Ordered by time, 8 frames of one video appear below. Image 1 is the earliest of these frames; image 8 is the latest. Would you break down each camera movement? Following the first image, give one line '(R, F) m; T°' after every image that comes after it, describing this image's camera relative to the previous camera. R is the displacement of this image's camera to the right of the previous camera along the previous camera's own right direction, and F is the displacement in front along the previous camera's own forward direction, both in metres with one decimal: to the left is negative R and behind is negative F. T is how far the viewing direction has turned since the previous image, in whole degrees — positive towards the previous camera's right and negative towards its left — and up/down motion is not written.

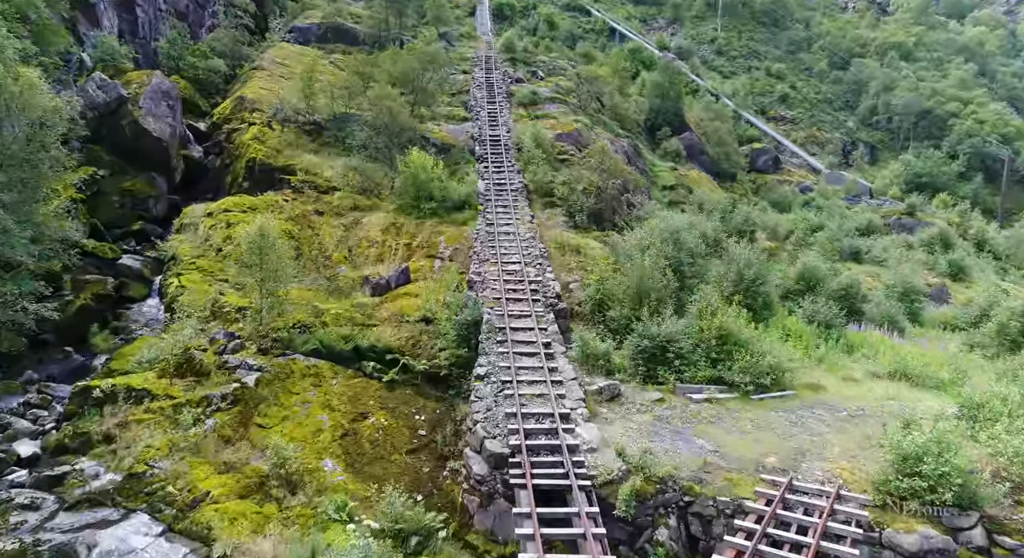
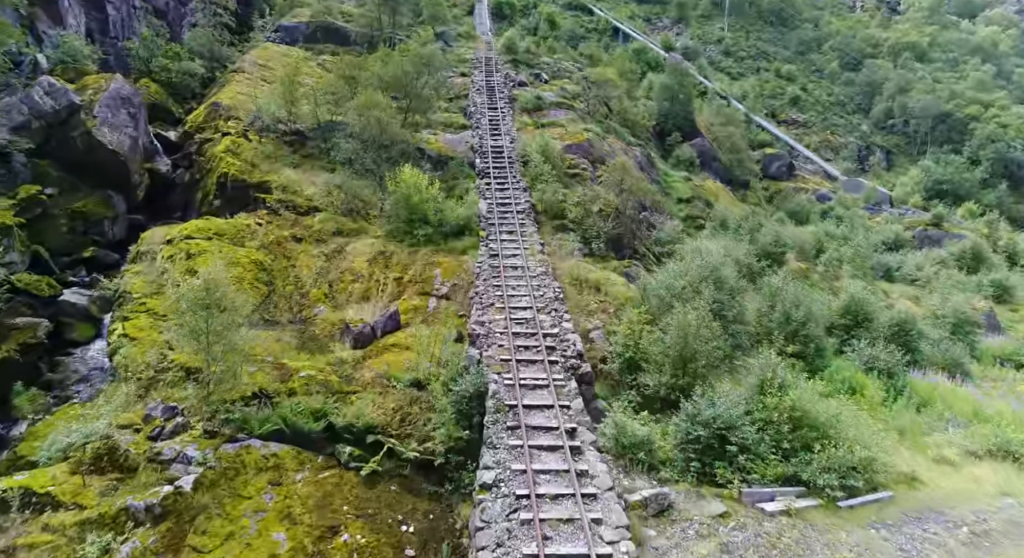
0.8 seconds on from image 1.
(-0.3, +3.6) m; 0°
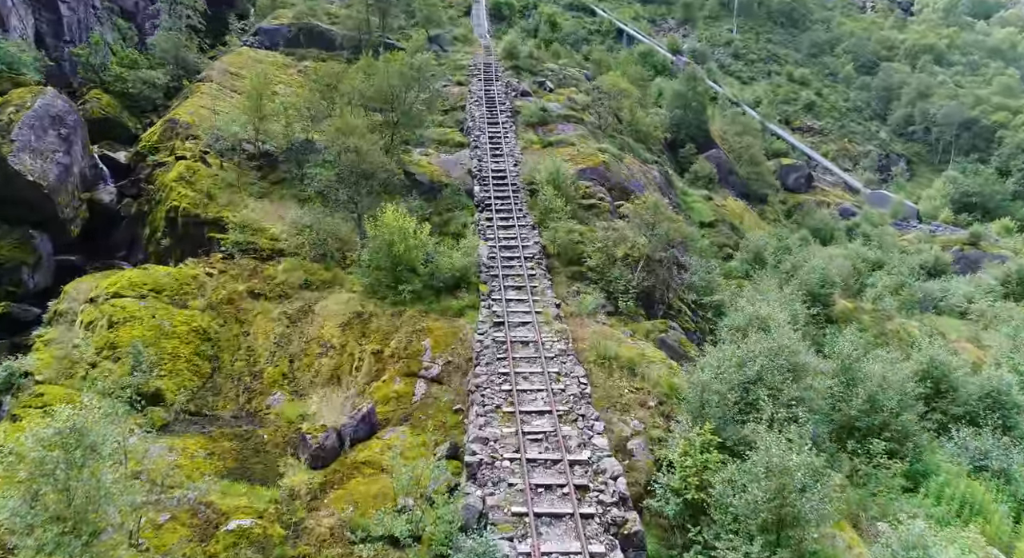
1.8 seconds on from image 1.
(-0.3, +4.5) m; 0°
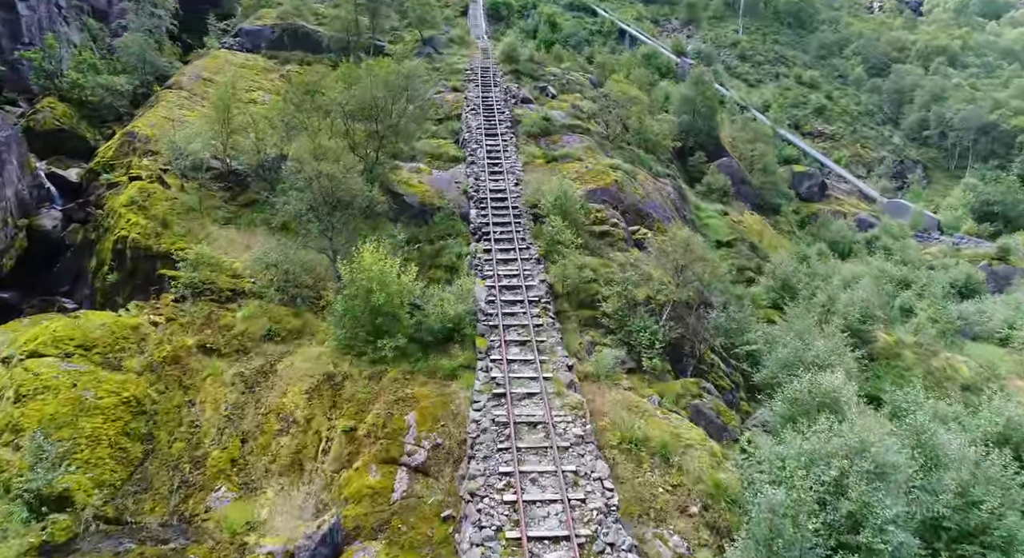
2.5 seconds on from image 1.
(-0.1, +3.2) m; 0°
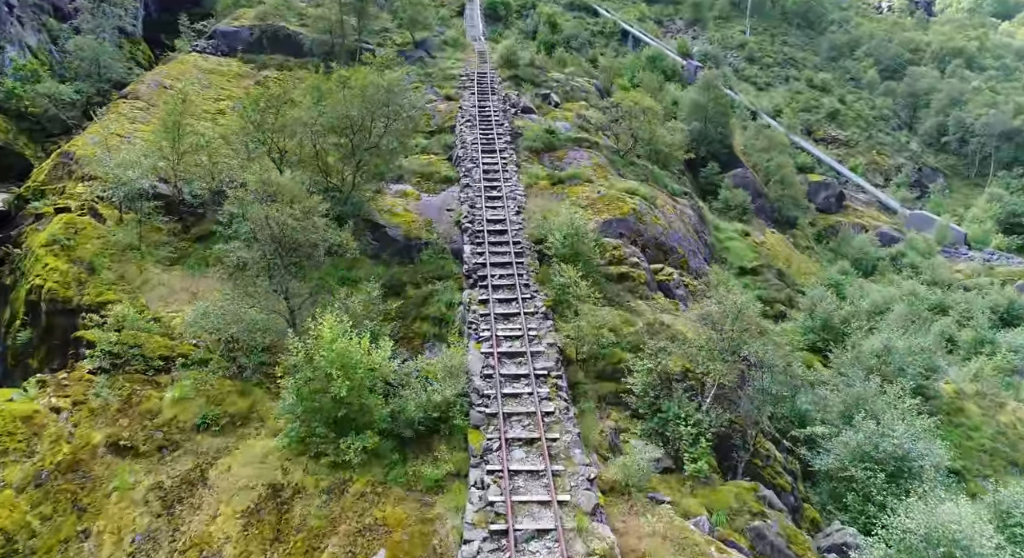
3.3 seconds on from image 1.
(-0.1, +3.7) m; 0°
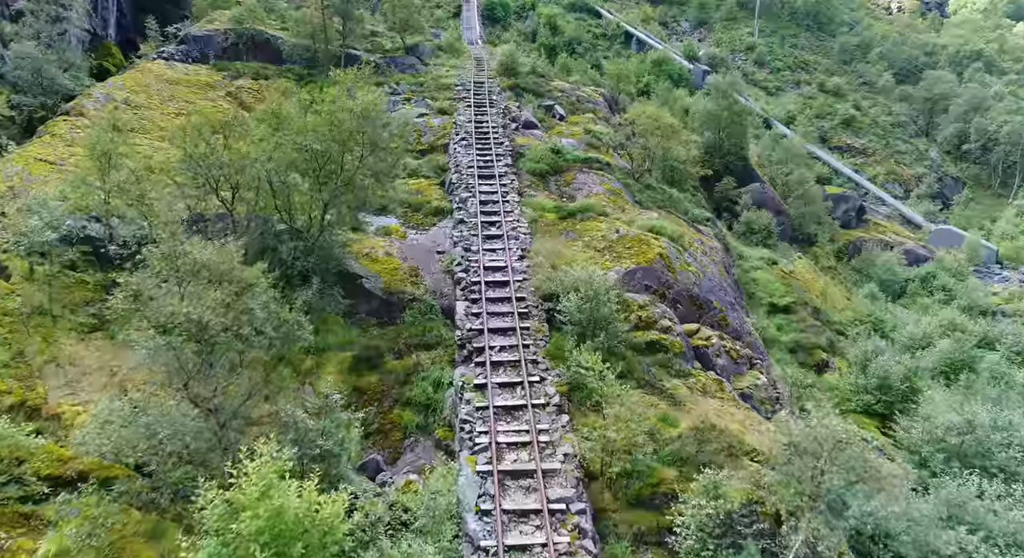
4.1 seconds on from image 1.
(-0.1, +3.7) m; 0°
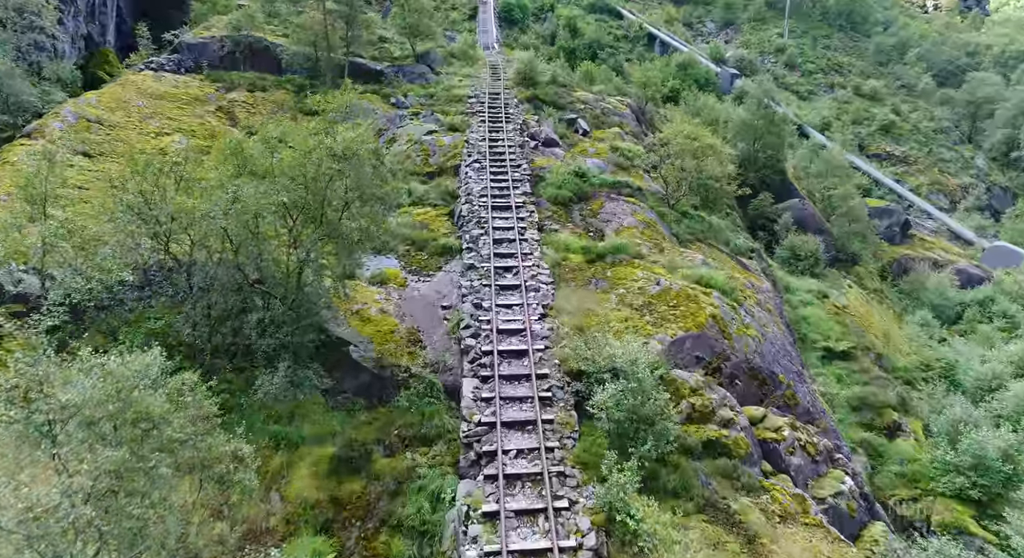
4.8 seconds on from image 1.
(-0.1, +3.2) m; -2°
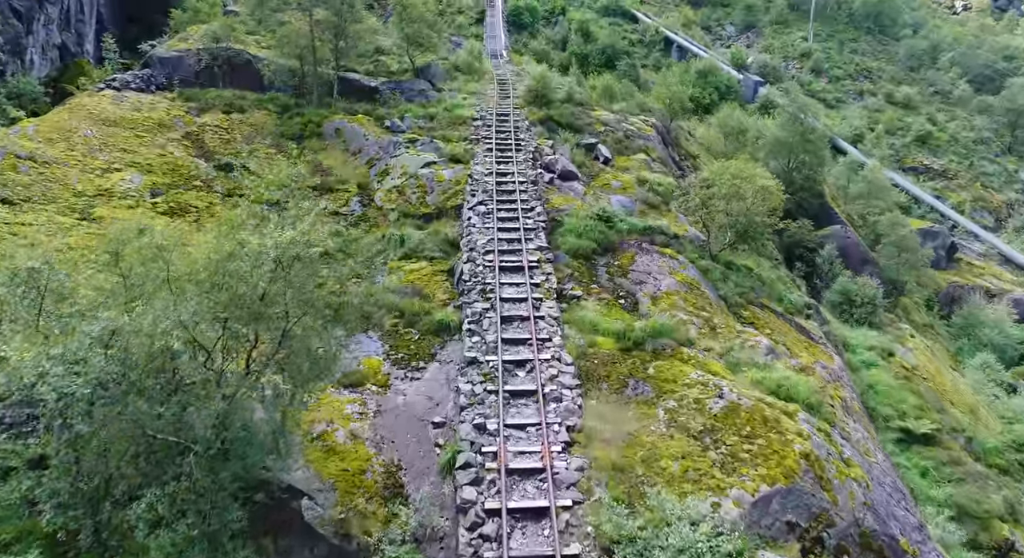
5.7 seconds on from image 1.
(-0.1, +4.1) m; -1°
